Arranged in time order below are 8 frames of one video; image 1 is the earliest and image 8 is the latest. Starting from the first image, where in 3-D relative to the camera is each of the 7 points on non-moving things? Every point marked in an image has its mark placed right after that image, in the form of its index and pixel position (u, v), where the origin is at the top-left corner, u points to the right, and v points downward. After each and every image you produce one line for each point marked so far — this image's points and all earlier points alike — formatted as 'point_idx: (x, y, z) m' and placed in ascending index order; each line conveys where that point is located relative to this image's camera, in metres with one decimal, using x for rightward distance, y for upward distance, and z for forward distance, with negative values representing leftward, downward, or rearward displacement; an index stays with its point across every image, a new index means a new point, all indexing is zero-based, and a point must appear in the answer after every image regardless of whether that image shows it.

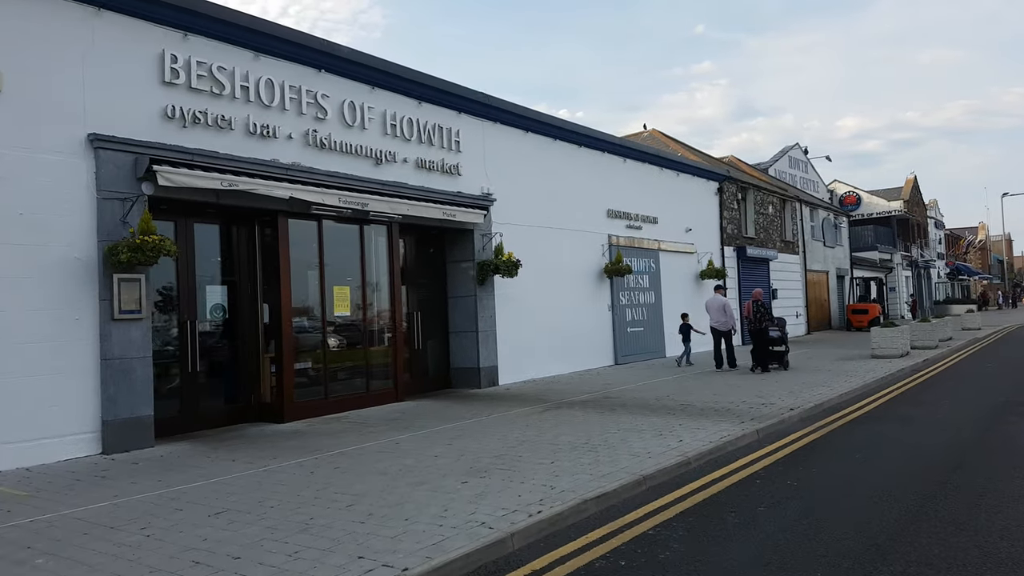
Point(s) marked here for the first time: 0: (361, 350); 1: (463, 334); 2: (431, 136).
0: (-1.3, -0.5, +11.1) m
1: (-0.4, -0.4, +13.0) m
2: (-0.7, +1.4, +12.3) m
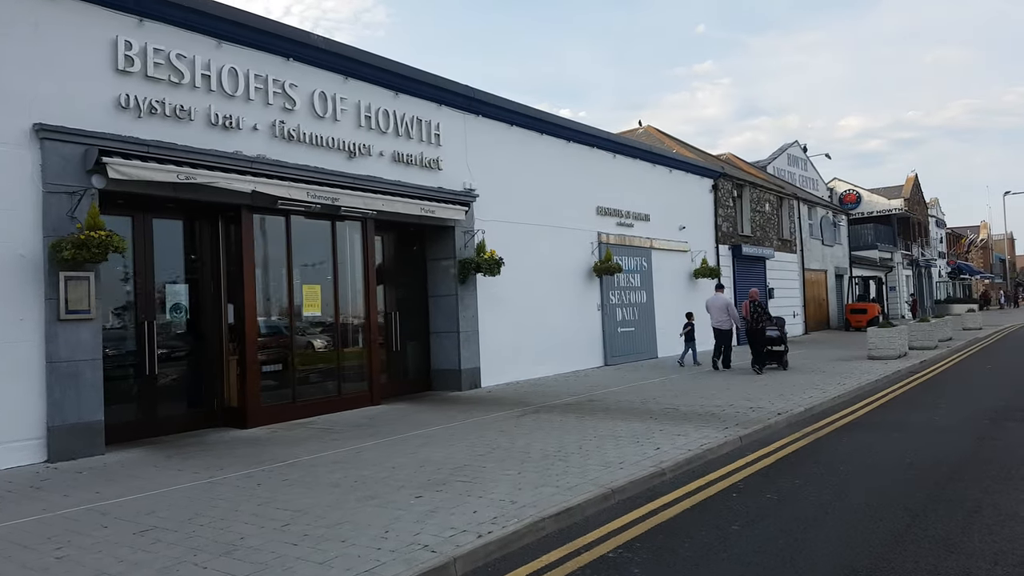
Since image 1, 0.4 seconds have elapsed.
0: (-1.4, -0.5, +10.6) m
1: (-0.6, -0.4, +12.6) m
2: (-0.9, +1.4, +11.8) m
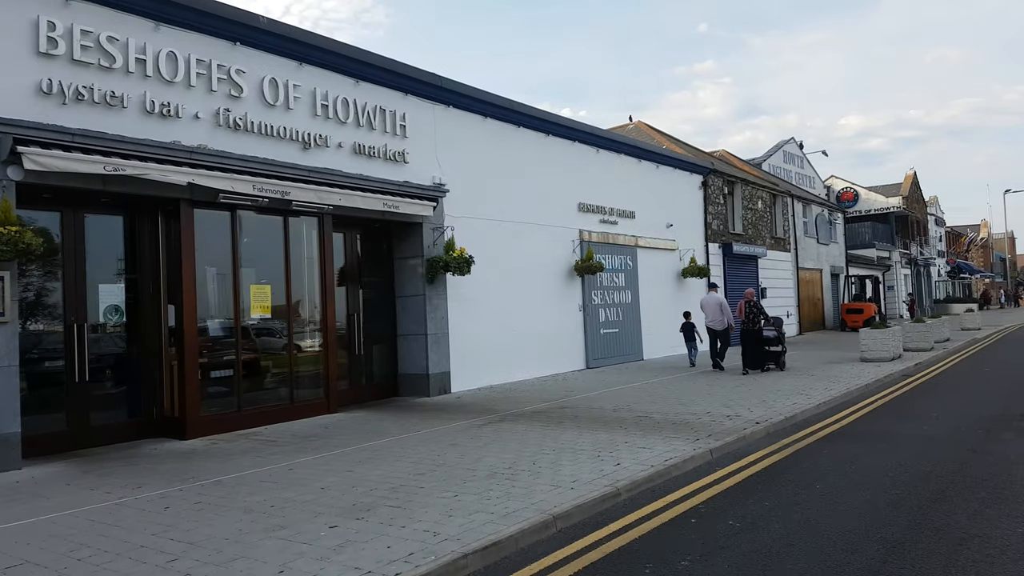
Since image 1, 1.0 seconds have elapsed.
0: (-1.7, -0.5, +10.0) m
1: (-0.9, -0.4, +11.9) m
2: (-1.2, +1.4, +11.1) m
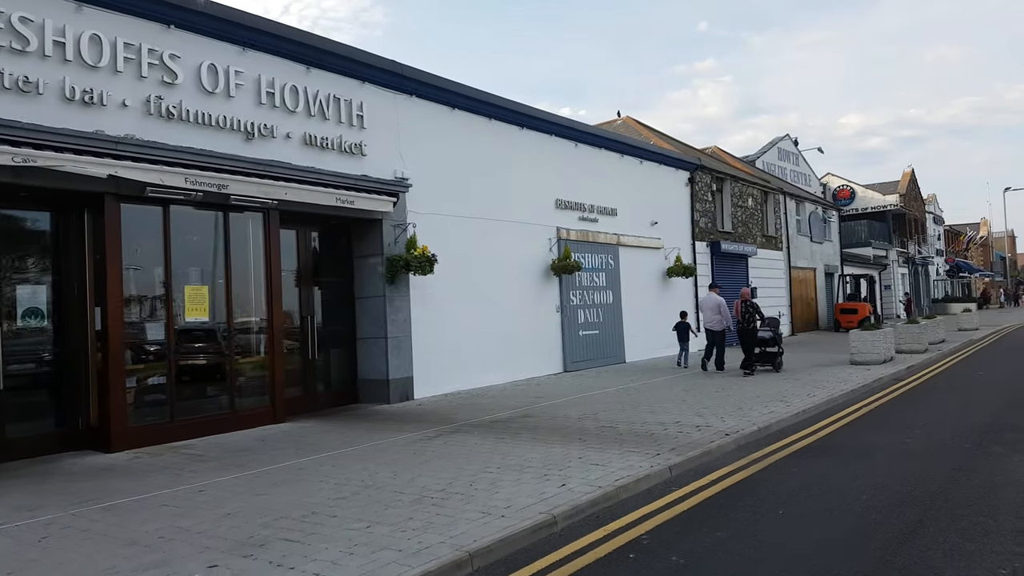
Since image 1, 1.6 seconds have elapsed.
0: (-2.0, -0.5, +9.3) m
1: (-1.2, -0.4, +11.3) m
2: (-1.5, +1.4, +10.5) m
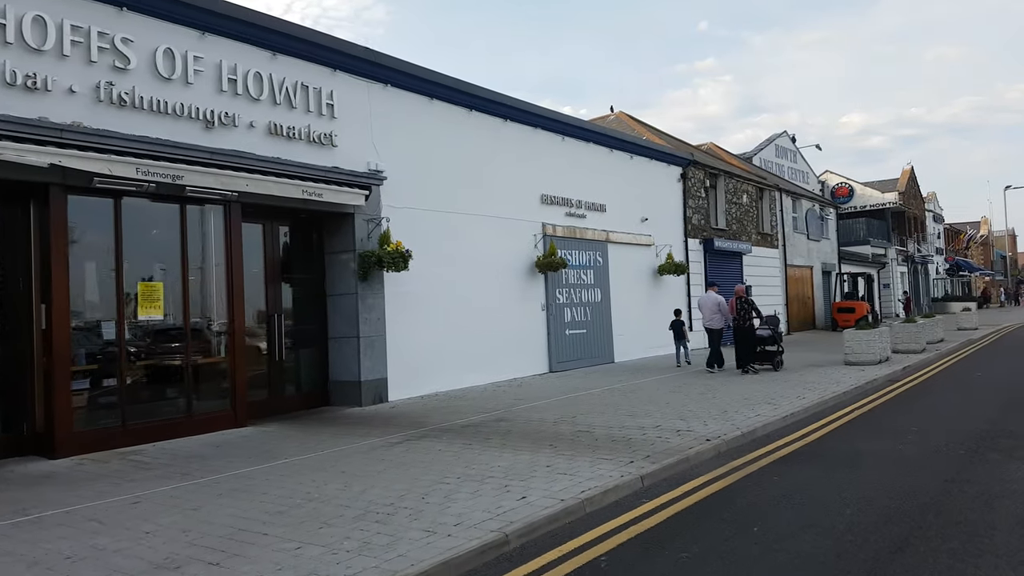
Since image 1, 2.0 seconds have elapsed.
0: (-2.2, -0.5, +8.9) m
1: (-1.3, -0.4, +10.8) m
2: (-1.6, +1.4, +10.0) m
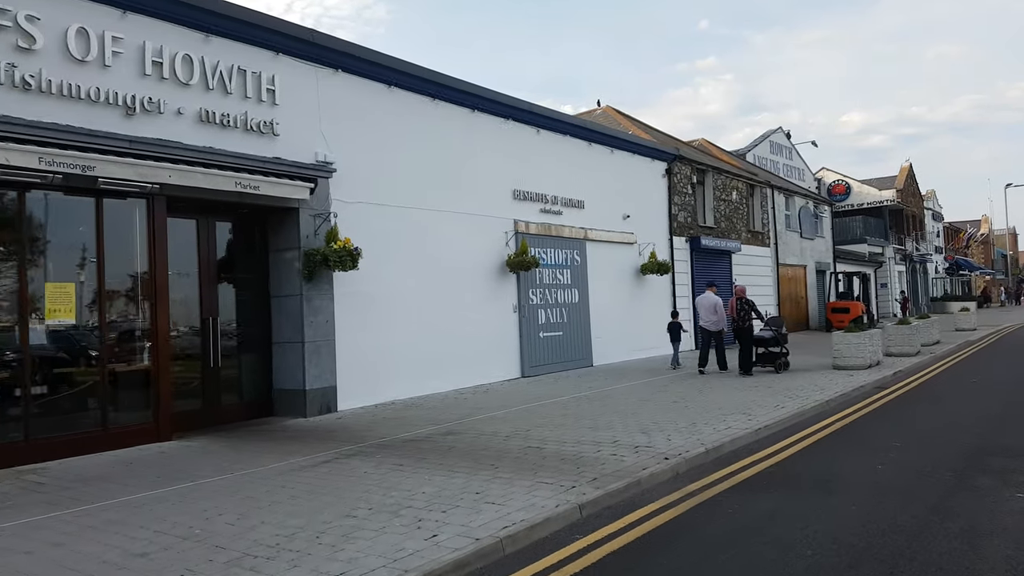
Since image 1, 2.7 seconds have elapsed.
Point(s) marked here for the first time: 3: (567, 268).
0: (-2.5, -0.5, +8.1) m
1: (-1.7, -0.4, +10.0) m
2: (-1.9, +1.4, +9.2) m
3: (+0.6, +0.2, +15.3) m
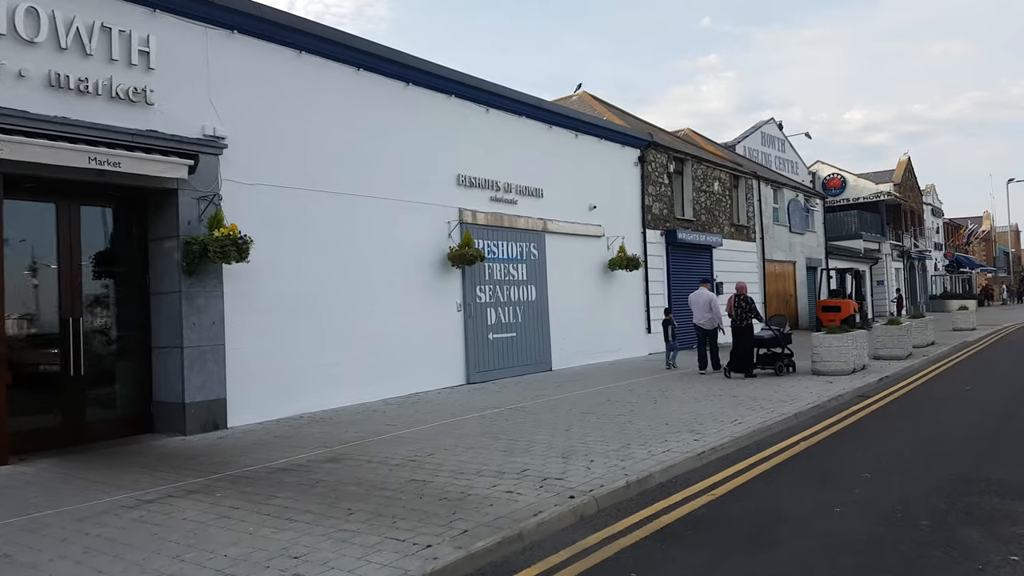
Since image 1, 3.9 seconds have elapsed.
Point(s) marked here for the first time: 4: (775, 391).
0: (-3.0, -0.5, +6.7) m
1: (-2.2, -0.4, +8.6) m
2: (-2.5, +1.4, +7.9) m
3: (+0.1, +0.3, +13.9) m
4: (+2.1, -0.8, +10.8) m
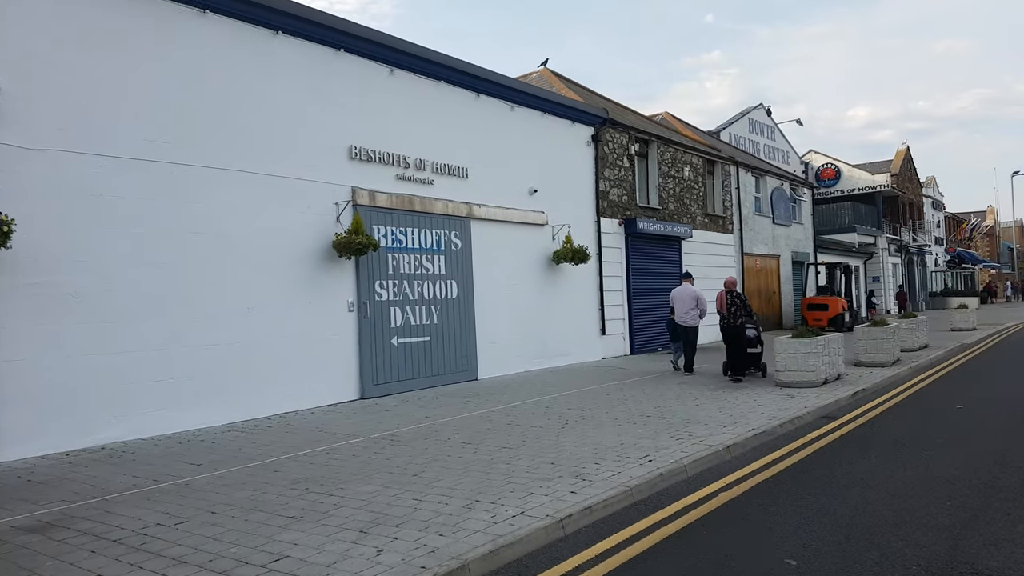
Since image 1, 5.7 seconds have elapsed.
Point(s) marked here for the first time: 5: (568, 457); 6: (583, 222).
0: (-3.7, -0.5, +4.7) m
1: (-2.9, -0.4, +6.6) m
2: (-3.2, +1.4, +5.8) m
3: (-0.6, +0.3, +11.9) m
4: (+1.4, -0.8, +8.8) m
5: (+0.3, -0.8, +6.5) m
6: (+0.8, +0.7, +15.1) m
